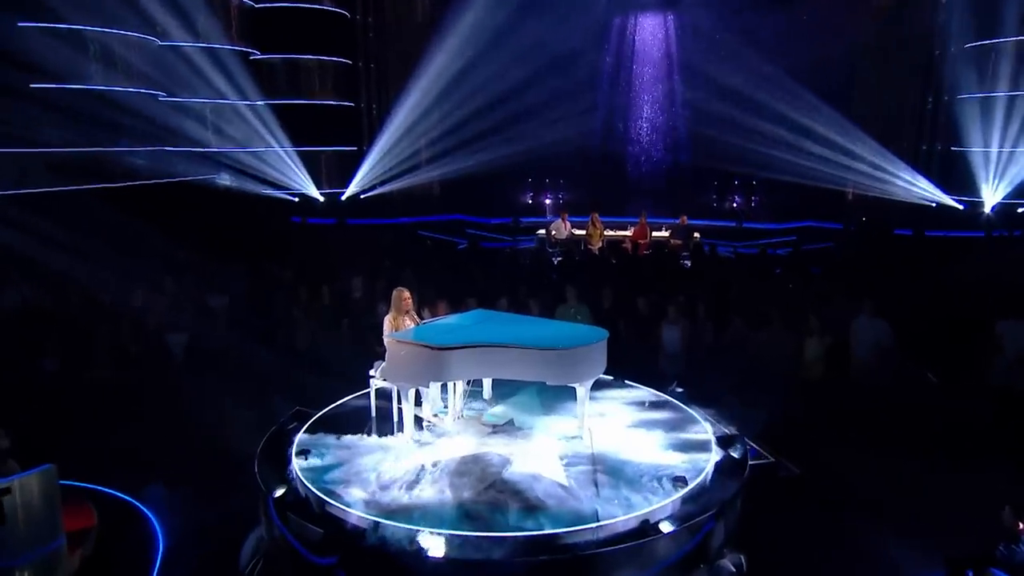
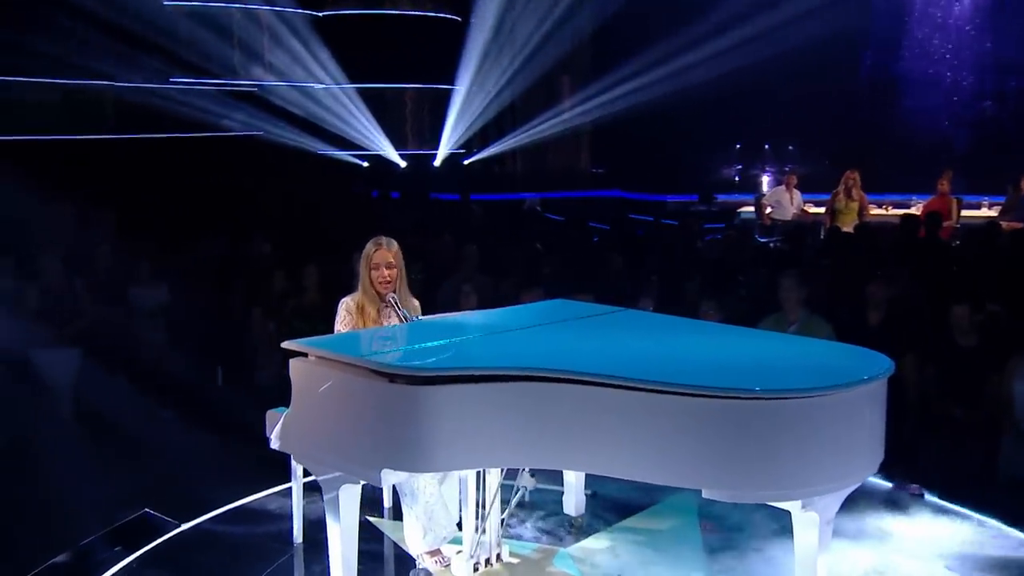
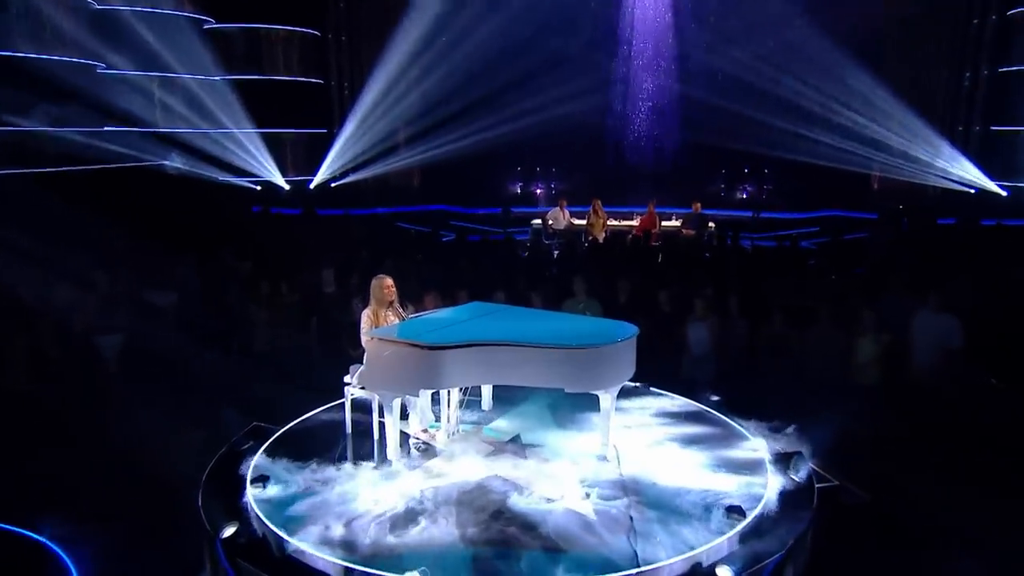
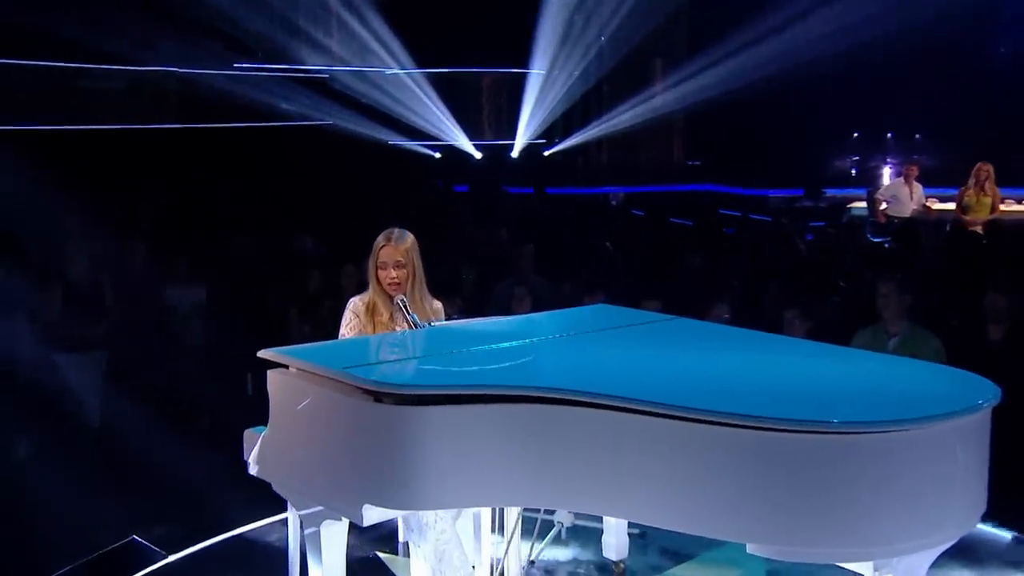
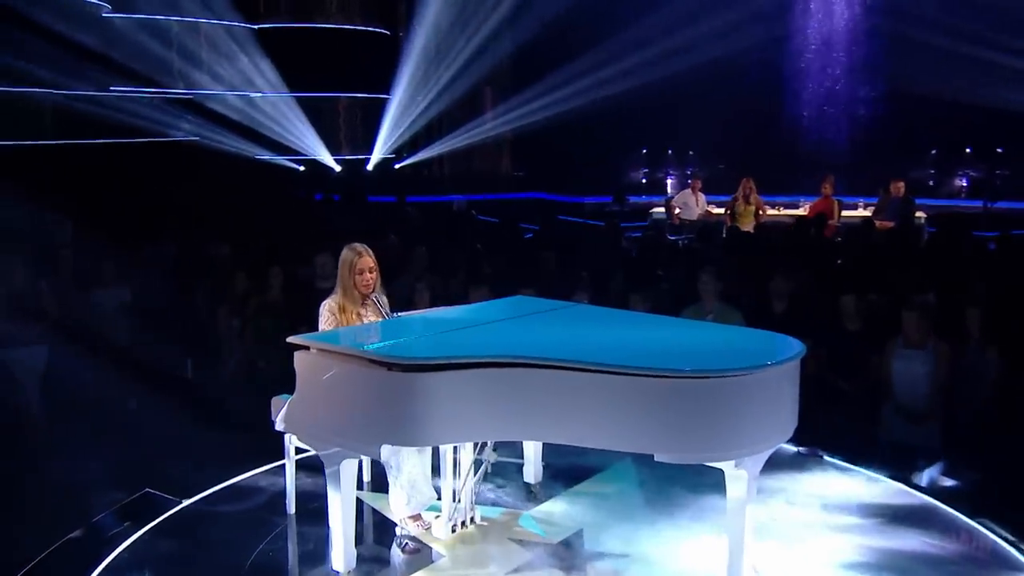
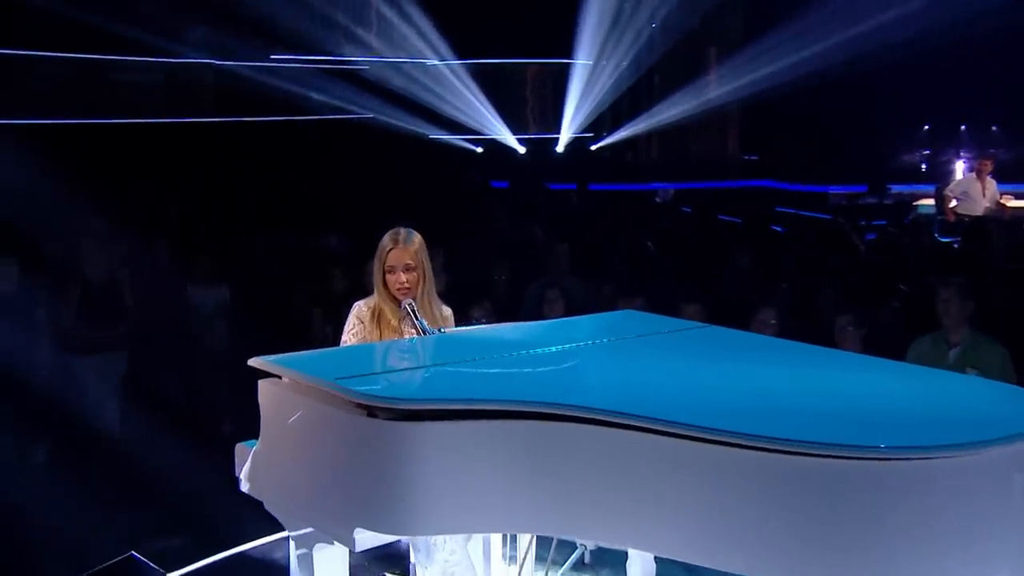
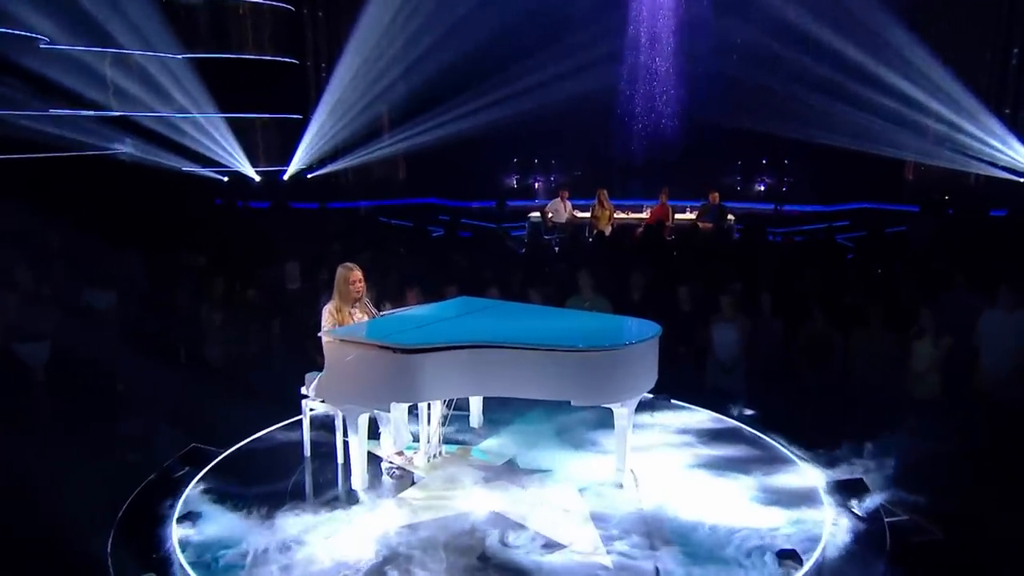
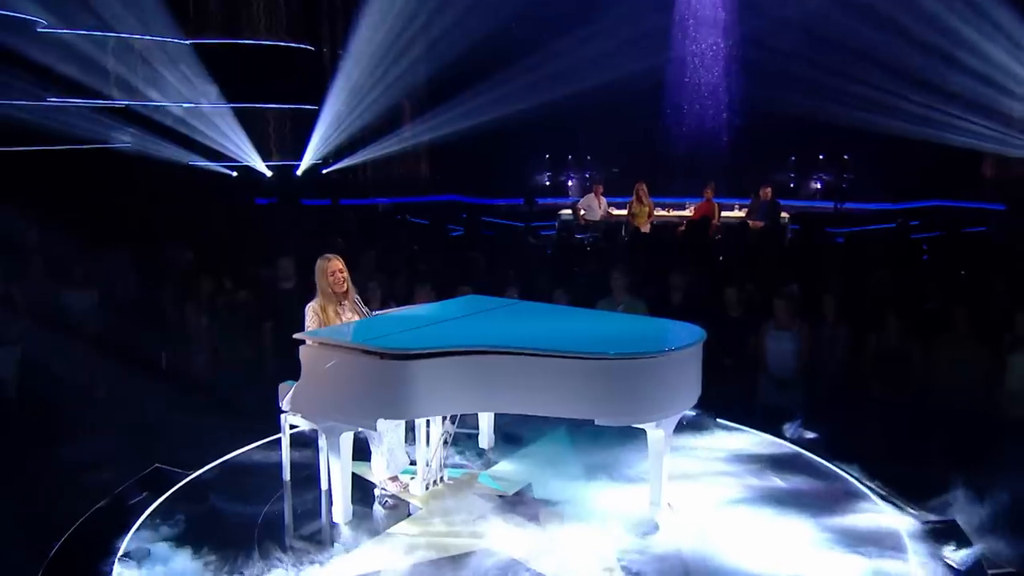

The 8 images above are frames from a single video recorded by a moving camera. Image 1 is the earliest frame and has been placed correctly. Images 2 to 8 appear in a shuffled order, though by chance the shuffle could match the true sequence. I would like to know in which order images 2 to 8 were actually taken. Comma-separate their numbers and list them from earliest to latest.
3, 7, 8, 5, 2, 4, 6
